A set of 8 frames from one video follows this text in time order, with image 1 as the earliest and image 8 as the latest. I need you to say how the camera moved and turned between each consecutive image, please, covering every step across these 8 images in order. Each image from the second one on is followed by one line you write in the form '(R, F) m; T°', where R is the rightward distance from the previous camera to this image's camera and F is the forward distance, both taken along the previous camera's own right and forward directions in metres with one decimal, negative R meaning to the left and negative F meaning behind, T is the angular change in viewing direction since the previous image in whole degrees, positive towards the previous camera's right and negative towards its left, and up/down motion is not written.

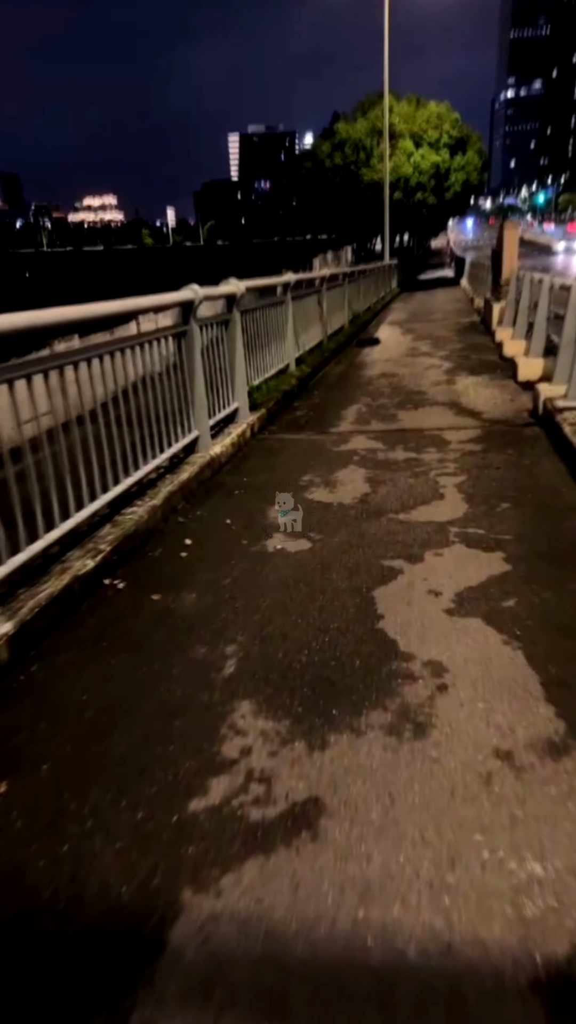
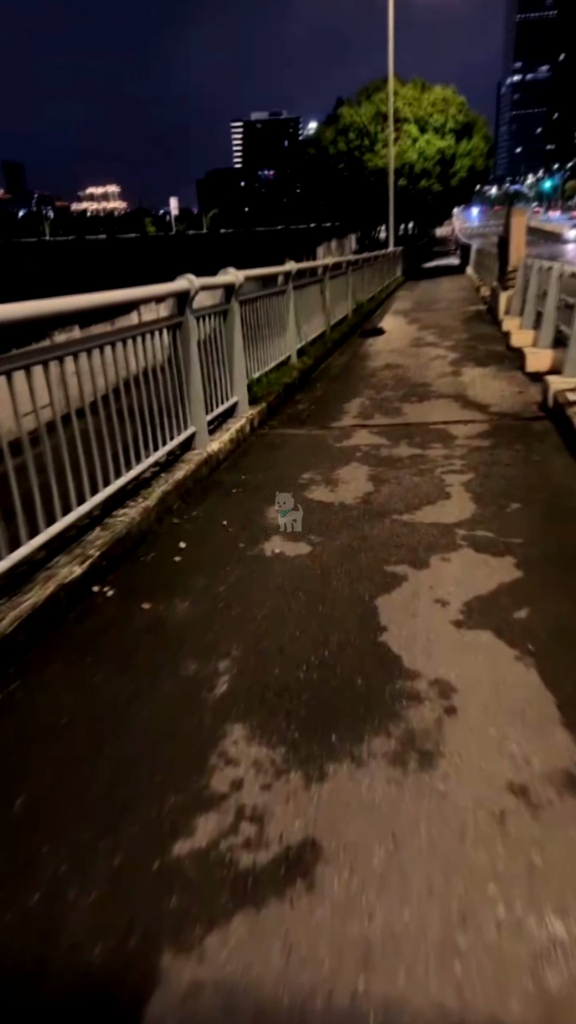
(0.0, +0.2) m; 0°
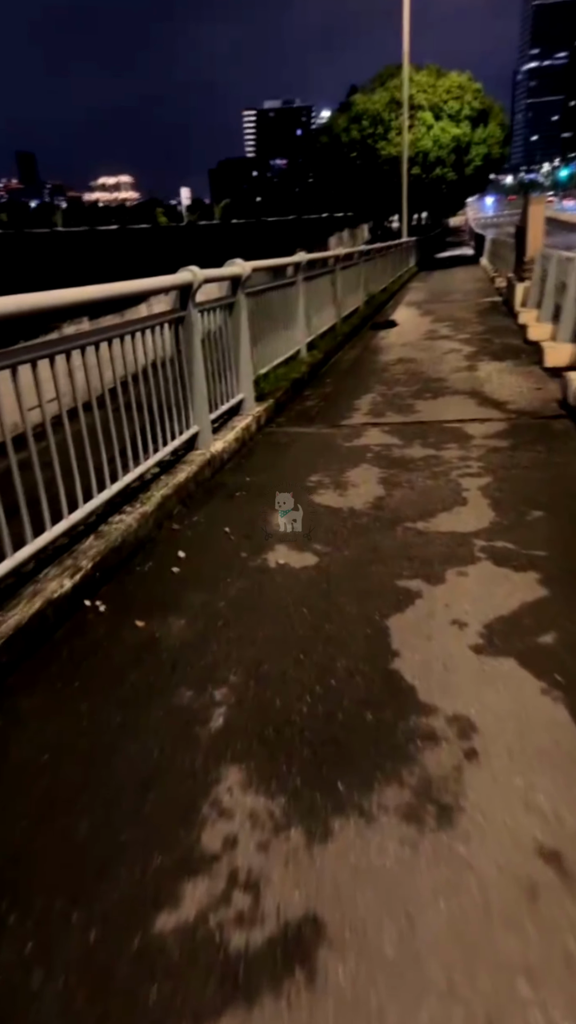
(0.0, +0.2) m; -1°
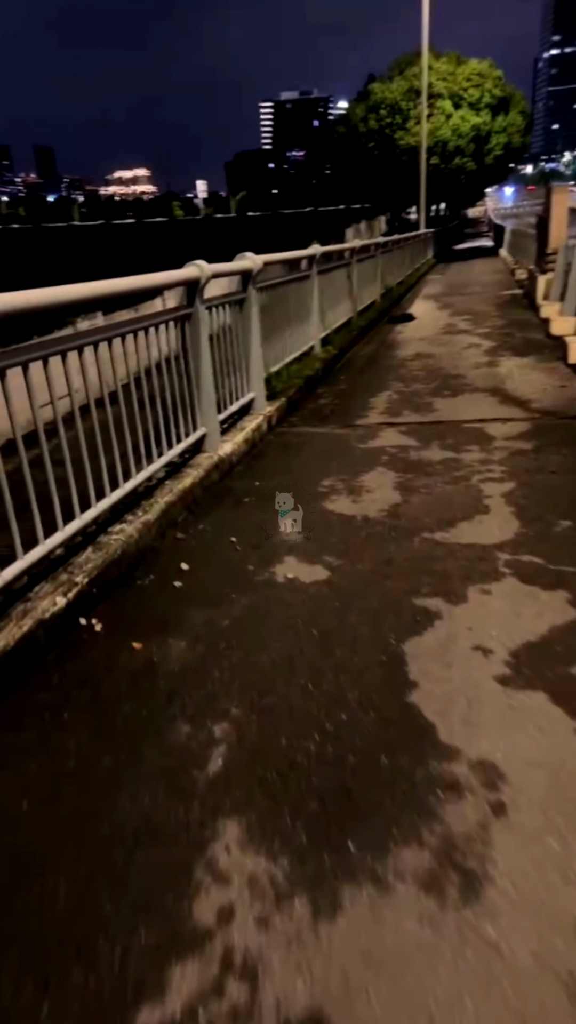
(0.0, +0.2) m; -1°
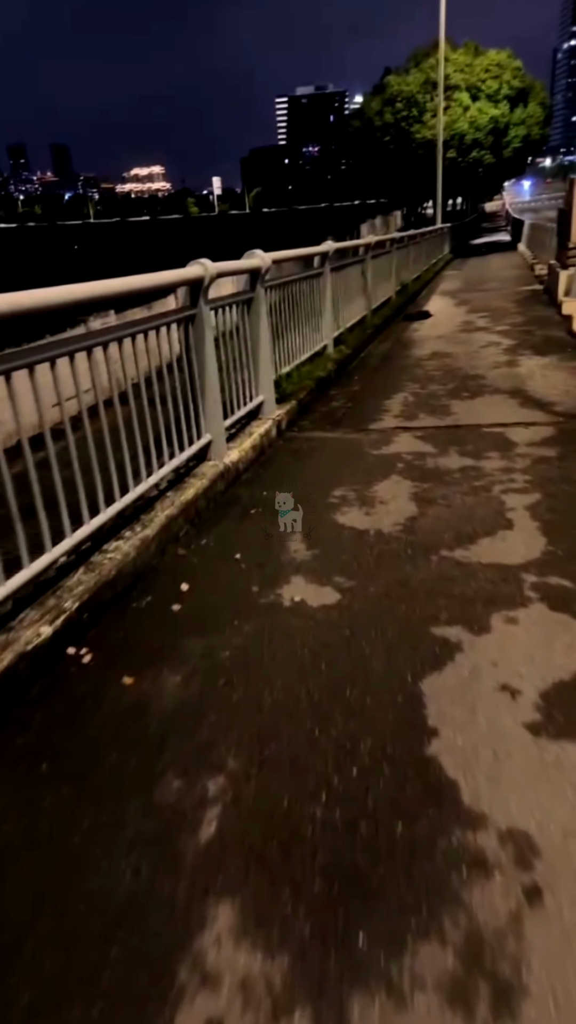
(0.0, +0.2) m; -1°
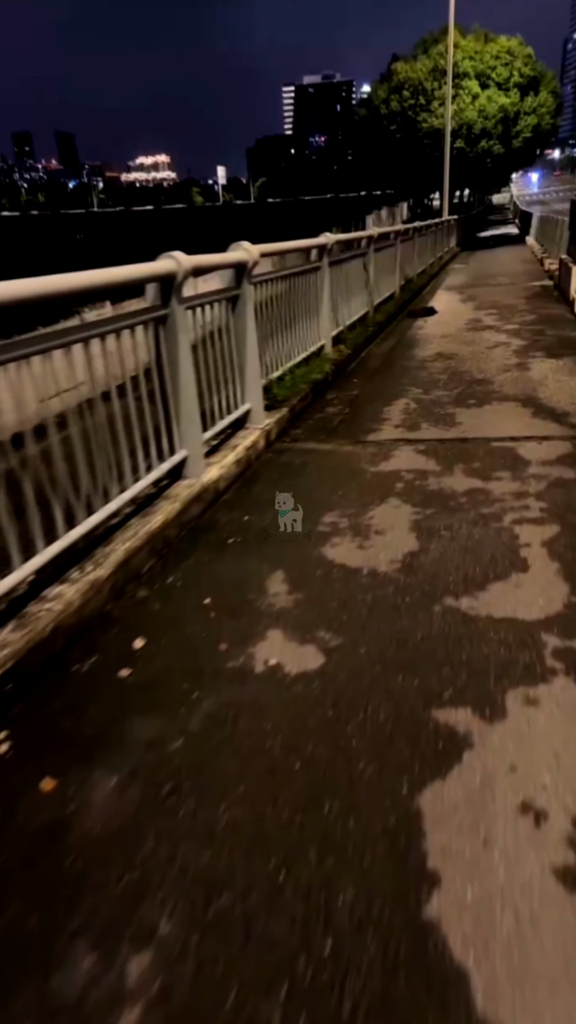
(+0.1, +0.5) m; 0°
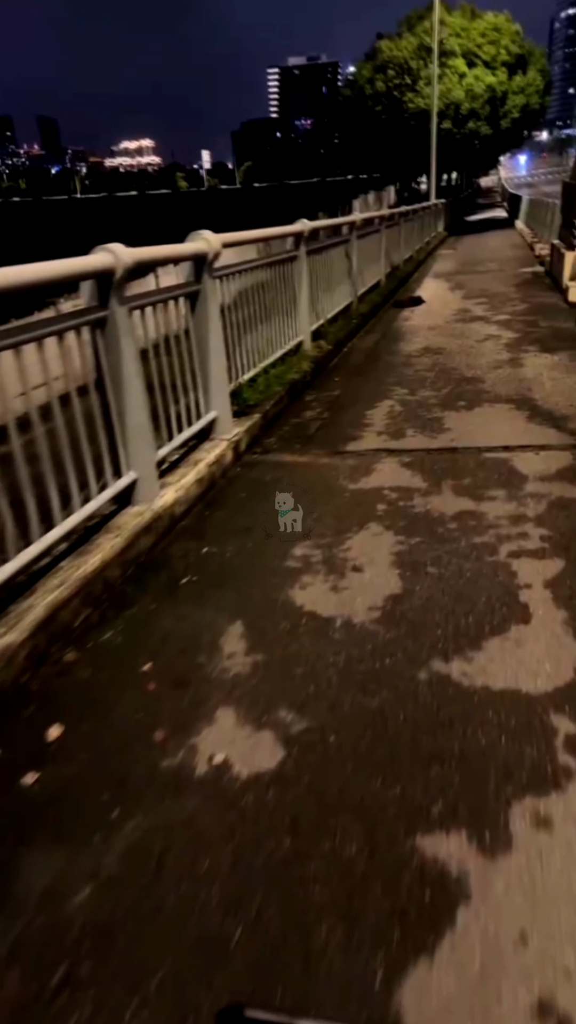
(+0.1, +0.5) m; +1°
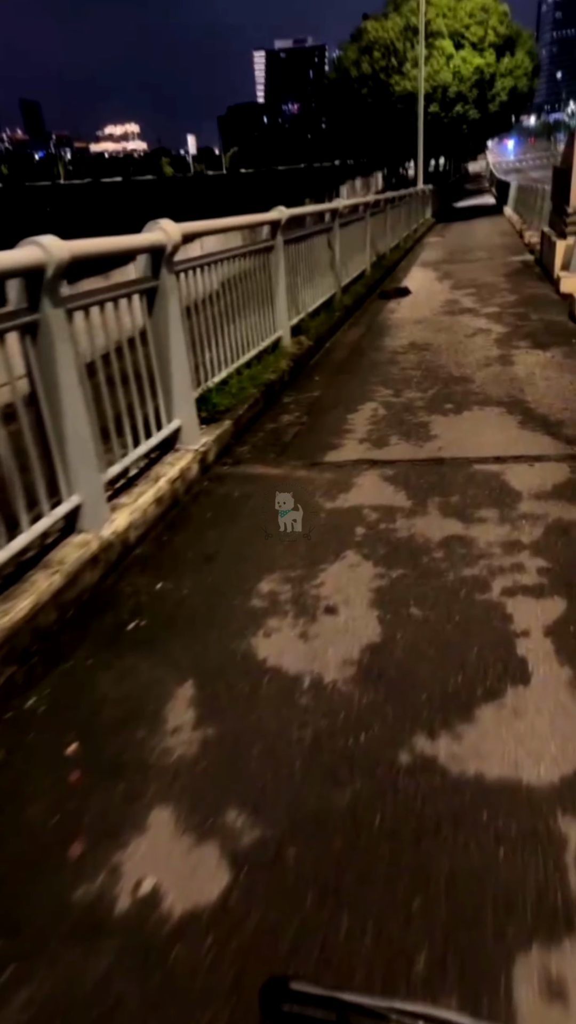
(+0.1, +0.4) m; +1°
